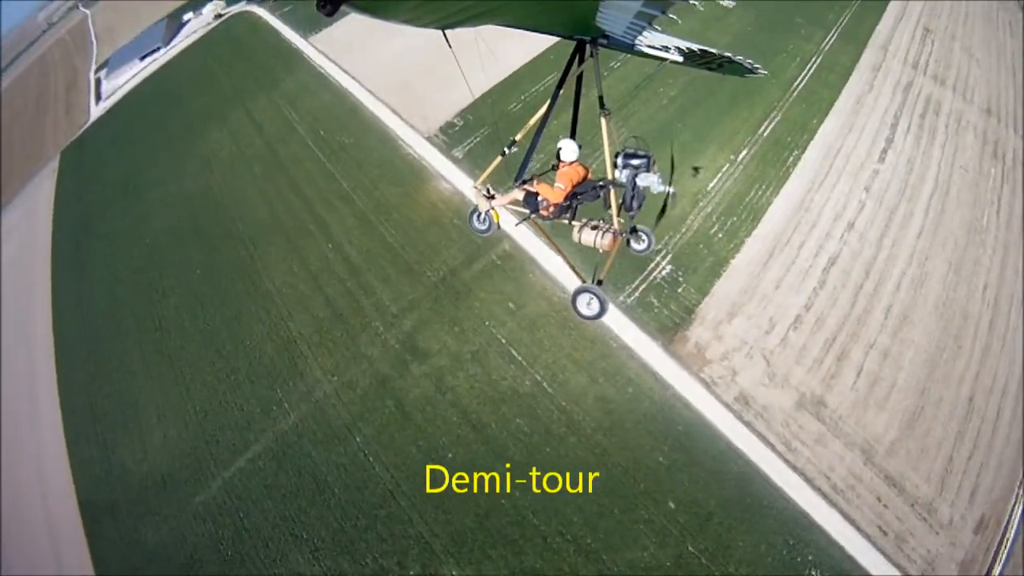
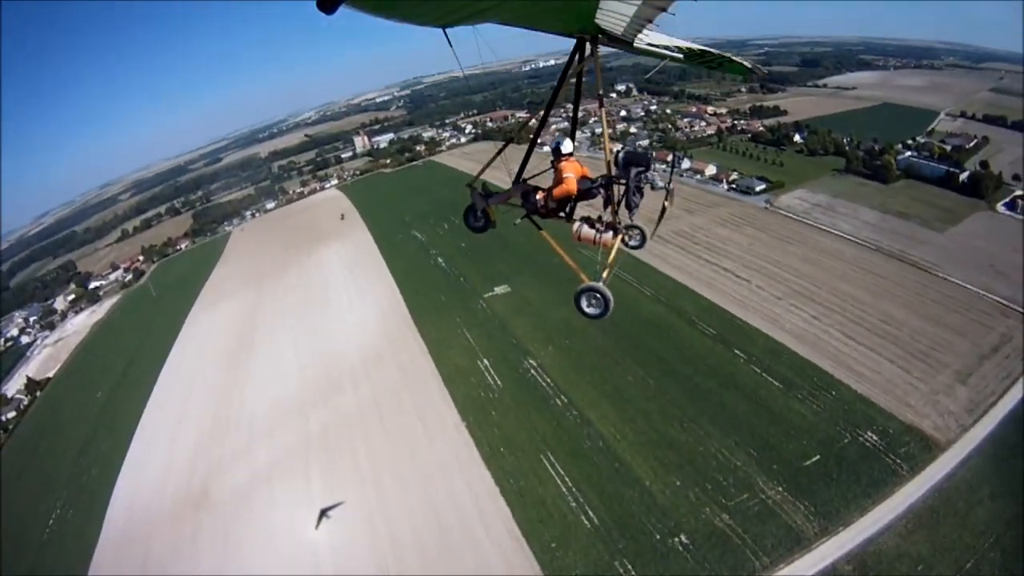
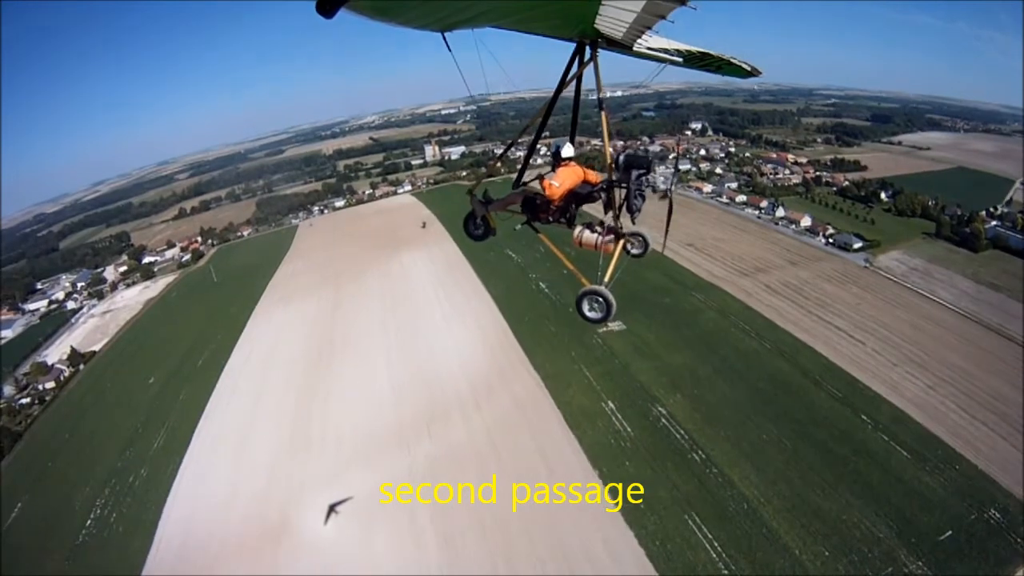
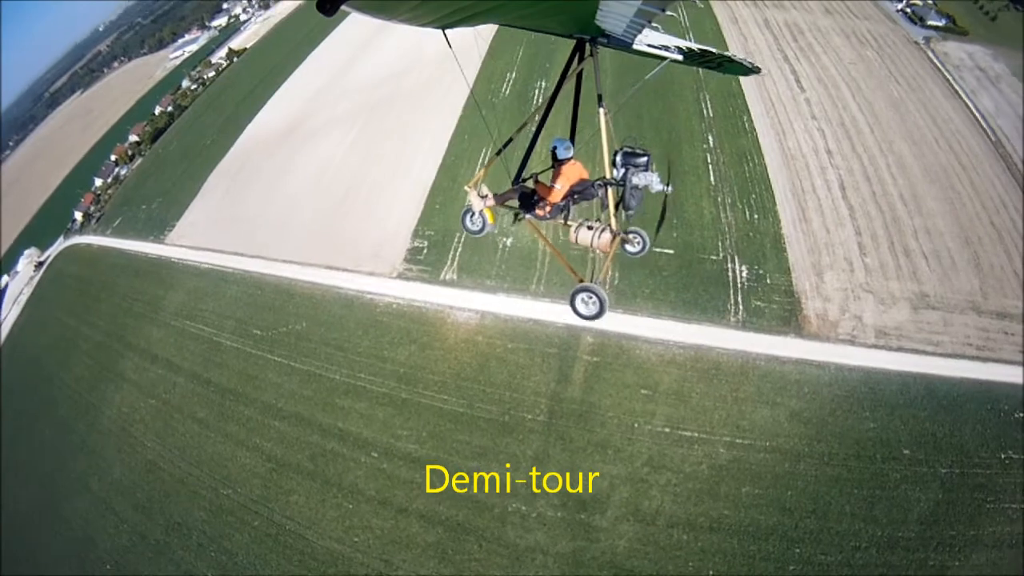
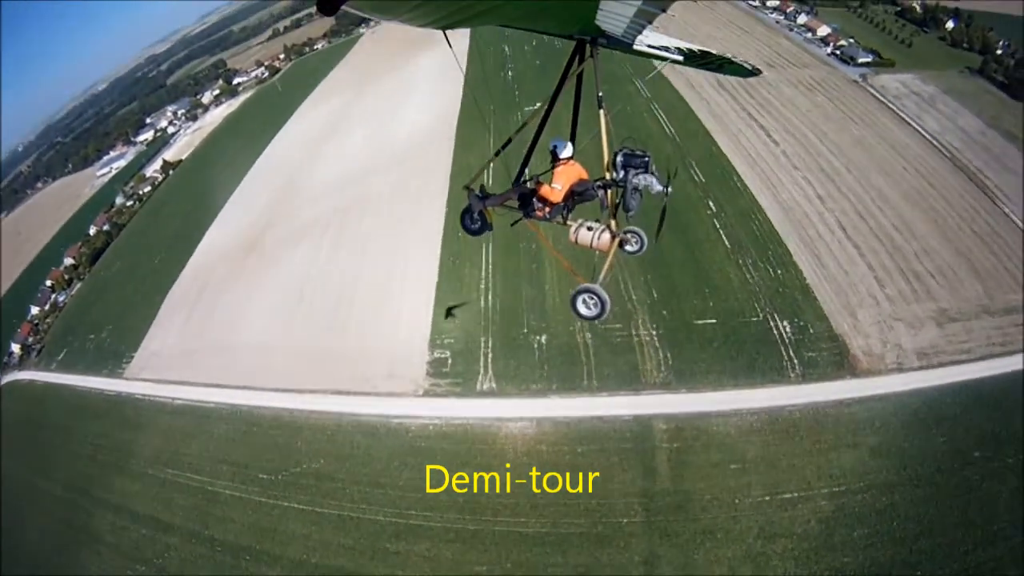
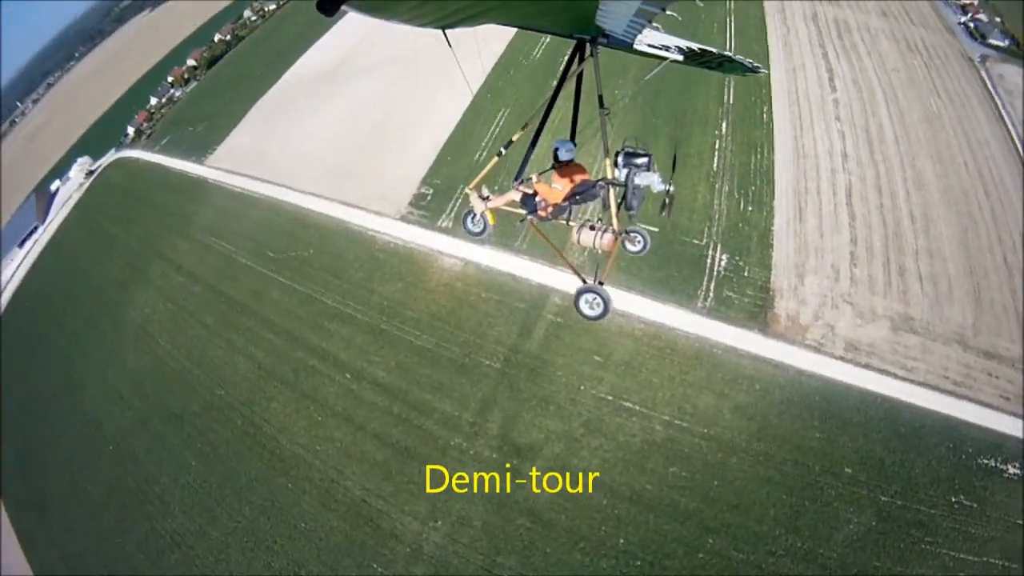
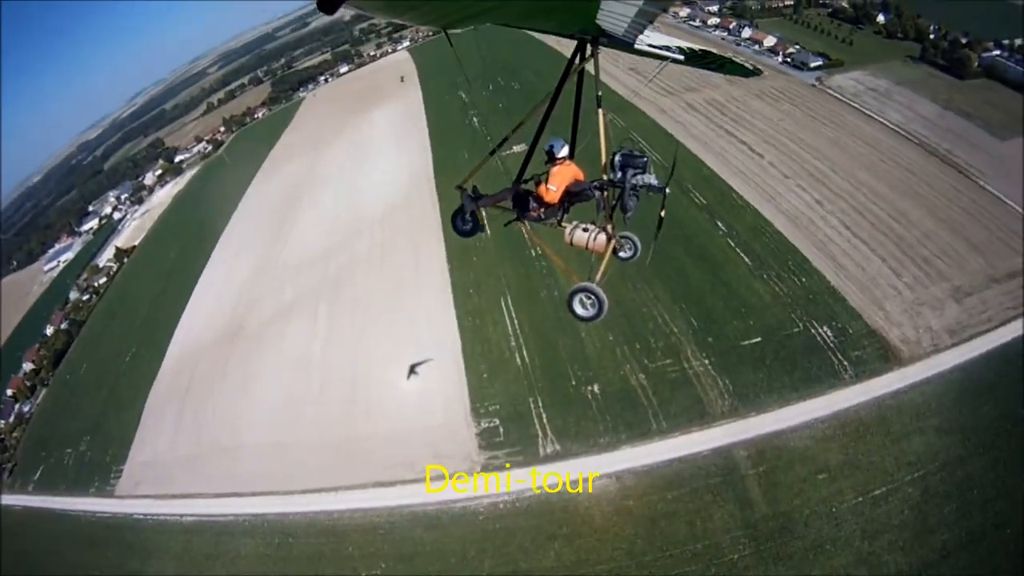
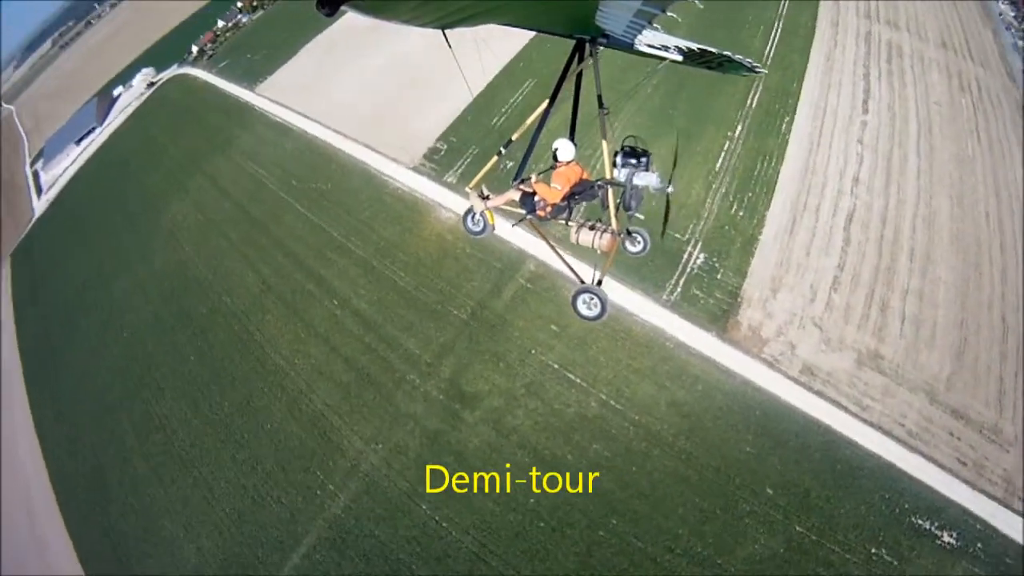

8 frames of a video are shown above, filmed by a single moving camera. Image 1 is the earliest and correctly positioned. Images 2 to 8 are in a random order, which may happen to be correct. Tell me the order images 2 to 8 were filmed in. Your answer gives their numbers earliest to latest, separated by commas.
8, 6, 4, 5, 7, 2, 3
